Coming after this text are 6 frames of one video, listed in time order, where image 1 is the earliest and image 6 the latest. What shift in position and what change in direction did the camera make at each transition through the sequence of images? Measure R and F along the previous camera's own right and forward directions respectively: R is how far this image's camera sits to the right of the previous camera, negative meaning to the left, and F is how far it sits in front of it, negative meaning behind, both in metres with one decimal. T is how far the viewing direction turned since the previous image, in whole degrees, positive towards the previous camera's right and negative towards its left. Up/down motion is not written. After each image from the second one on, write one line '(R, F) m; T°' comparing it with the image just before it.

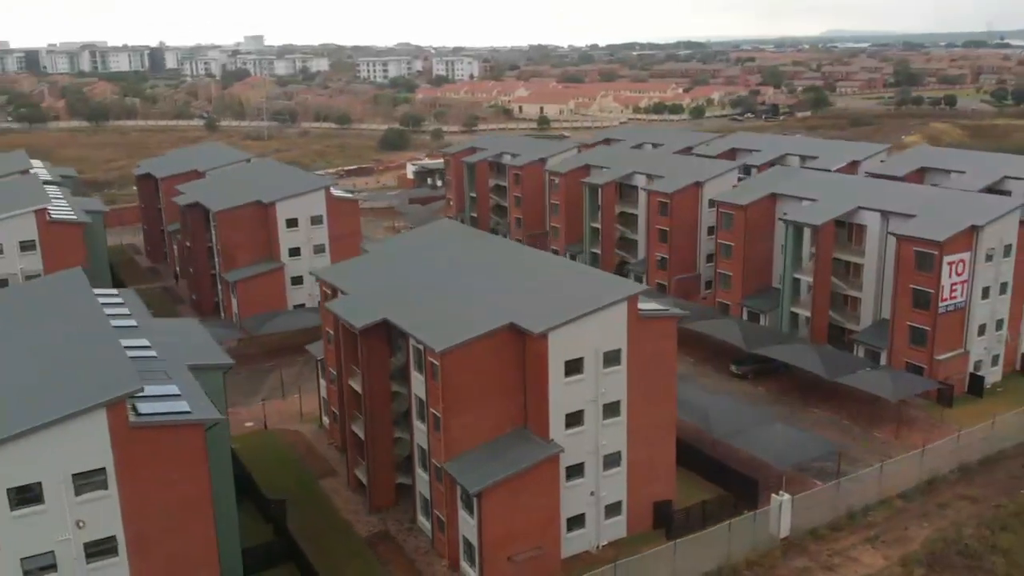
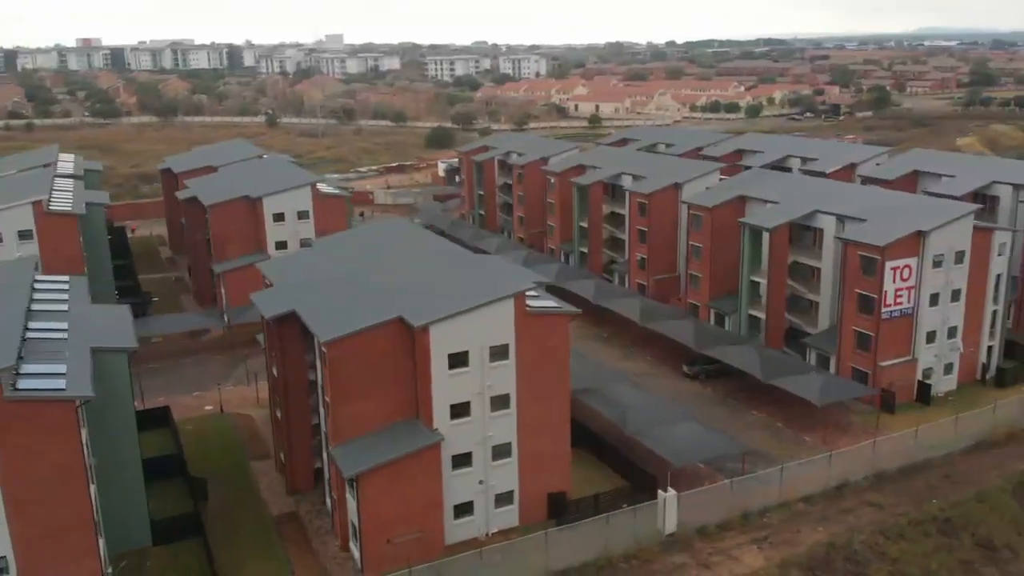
(+5.3, -0.7) m; -5°
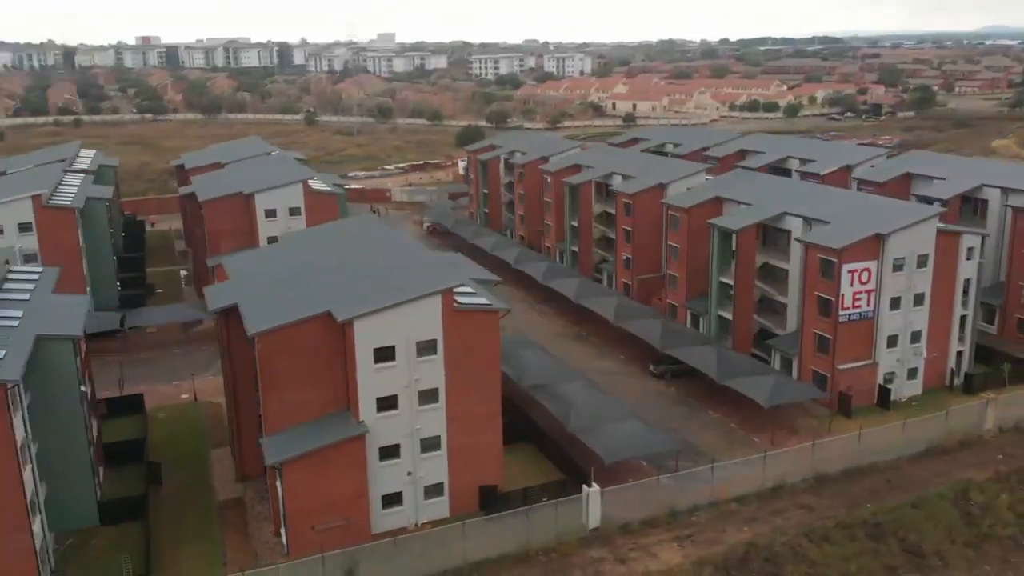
(+3.6, -0.5) m; -3°
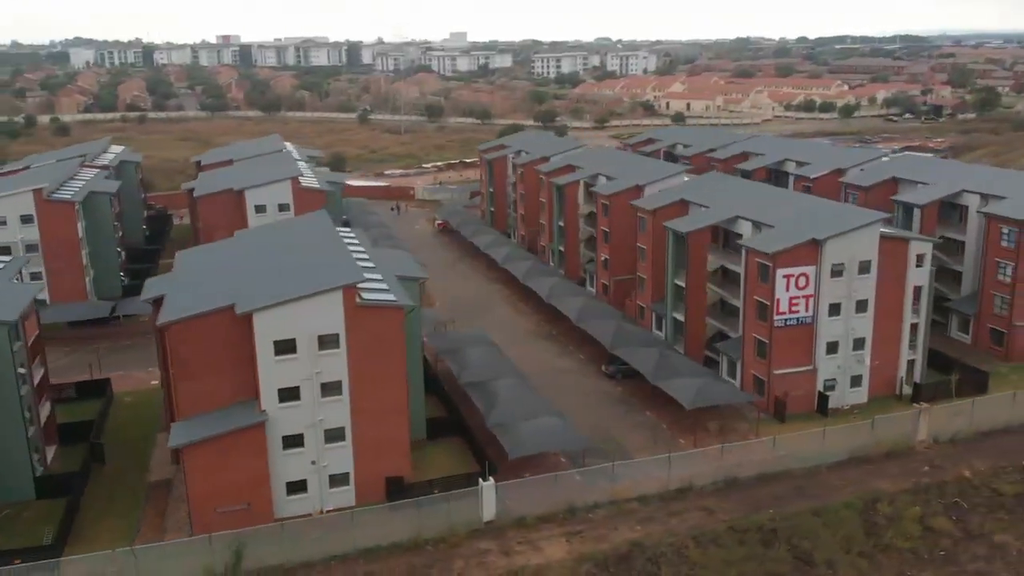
(+5.2, -0.5) m; -5°
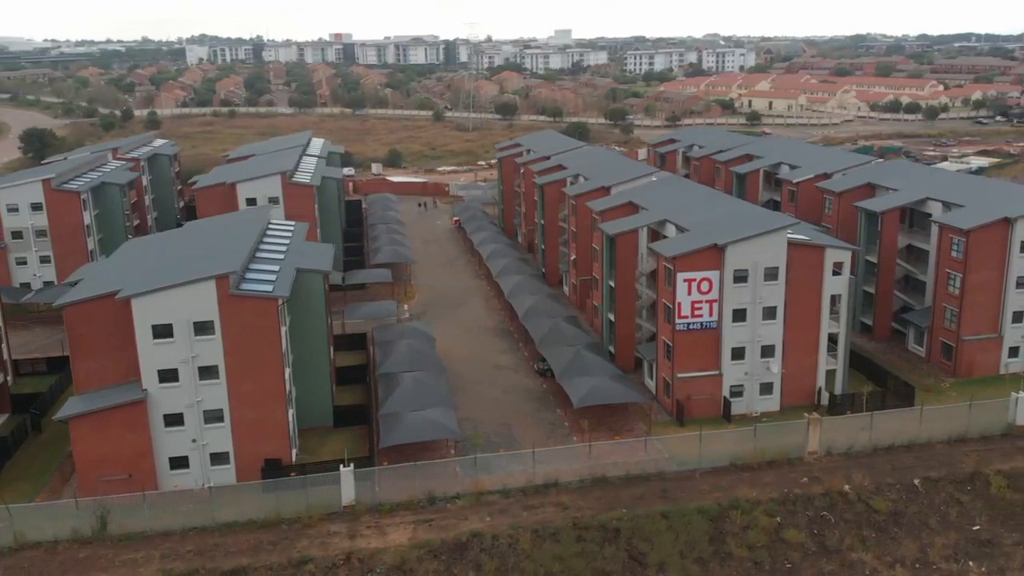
(+7.7, -0.4) m; -7°
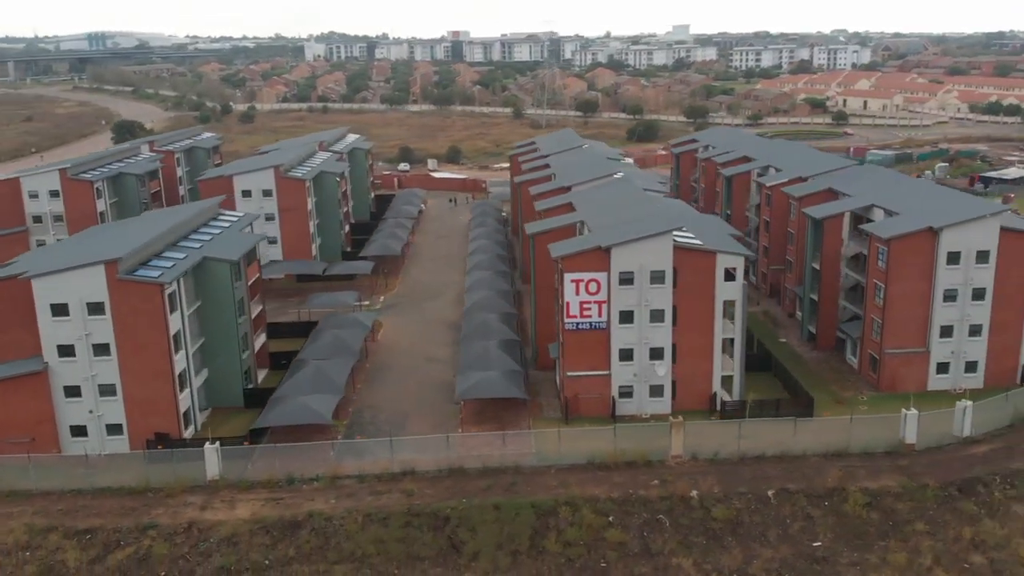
(+8.7, -0.4) m; -8°
